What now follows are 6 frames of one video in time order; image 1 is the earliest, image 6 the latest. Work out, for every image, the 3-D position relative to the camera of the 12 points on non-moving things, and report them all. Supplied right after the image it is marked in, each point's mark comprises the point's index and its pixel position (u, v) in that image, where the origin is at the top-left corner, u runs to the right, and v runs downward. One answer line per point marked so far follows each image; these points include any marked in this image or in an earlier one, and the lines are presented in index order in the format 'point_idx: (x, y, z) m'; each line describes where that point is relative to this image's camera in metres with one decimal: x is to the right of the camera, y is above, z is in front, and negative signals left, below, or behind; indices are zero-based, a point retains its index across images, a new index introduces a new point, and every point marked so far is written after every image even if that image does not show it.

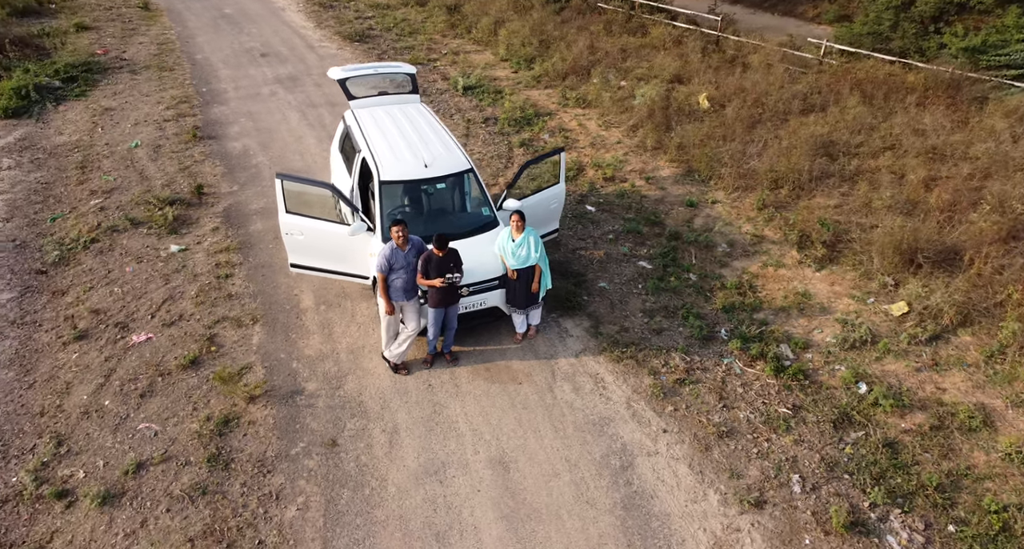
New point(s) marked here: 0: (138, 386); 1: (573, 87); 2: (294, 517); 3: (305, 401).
0: (-3.7, -1.1, +6.7) m
1: (+1.4, +4.4, +15.9) m
2: (-1.7, -1.9, +5.3) m
3: (-2.0, -1.2, +6.5) m
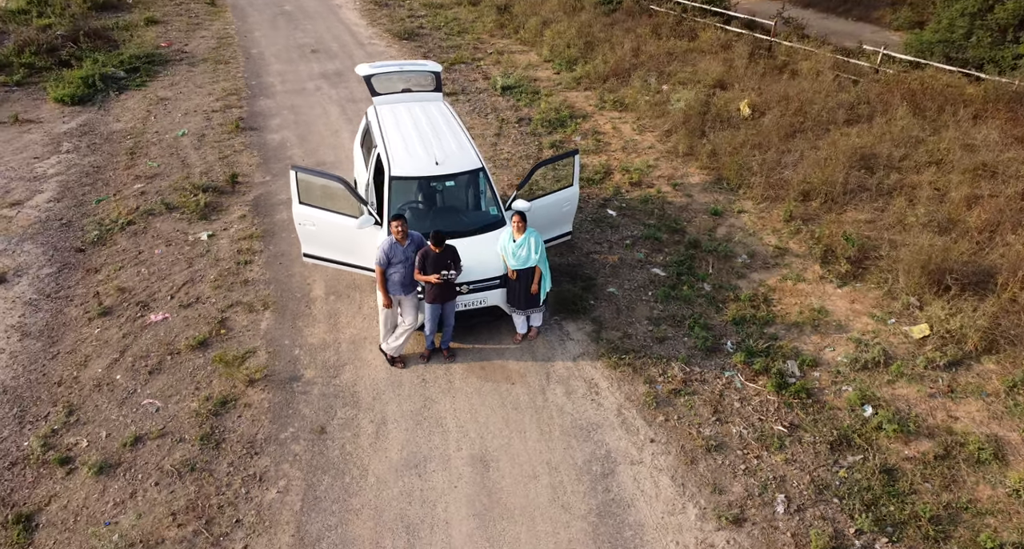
0: (-3.8, -0.9, +7.0) m
1: (+2.4, +4.3, +15.8) m
2: (-2.0, -1.8, +5.5) m
3: (-2.1, -1.1, +6.7) m
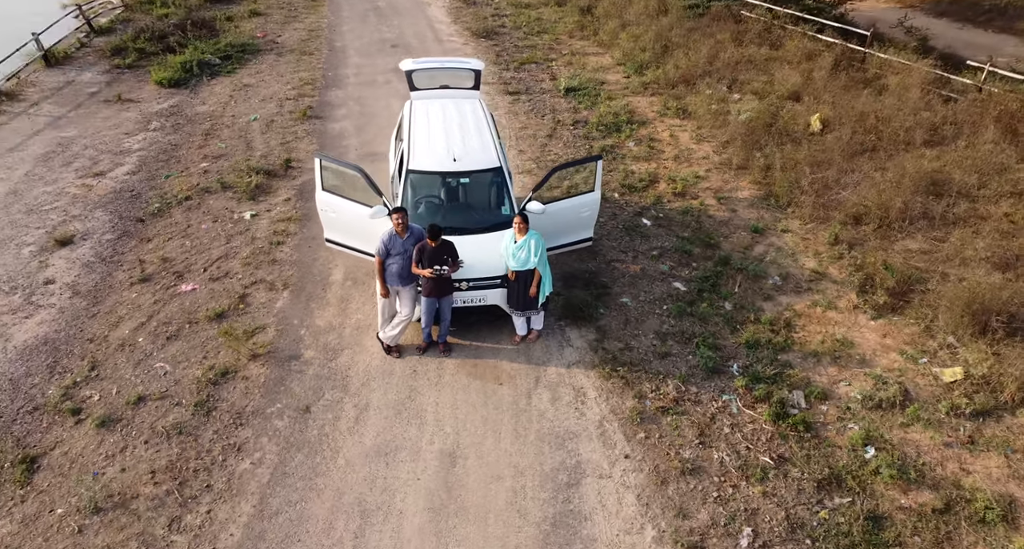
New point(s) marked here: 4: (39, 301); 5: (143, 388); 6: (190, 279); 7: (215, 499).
0: (-3.8, -0.6, +7.5) m
1: (+3.8, +4.1, +15.4) m
2: (-2.3, -1.7, +5.7) m
3: (-2.2, -1.0, +7.0) m
4: (-5.9, -0.3, +8.4) m
5: (-3.7, -1.1, +6.7) m
6: (-4.1, -0.1, +8.5) m
7: (-2.4, -1.8, +5.4) m
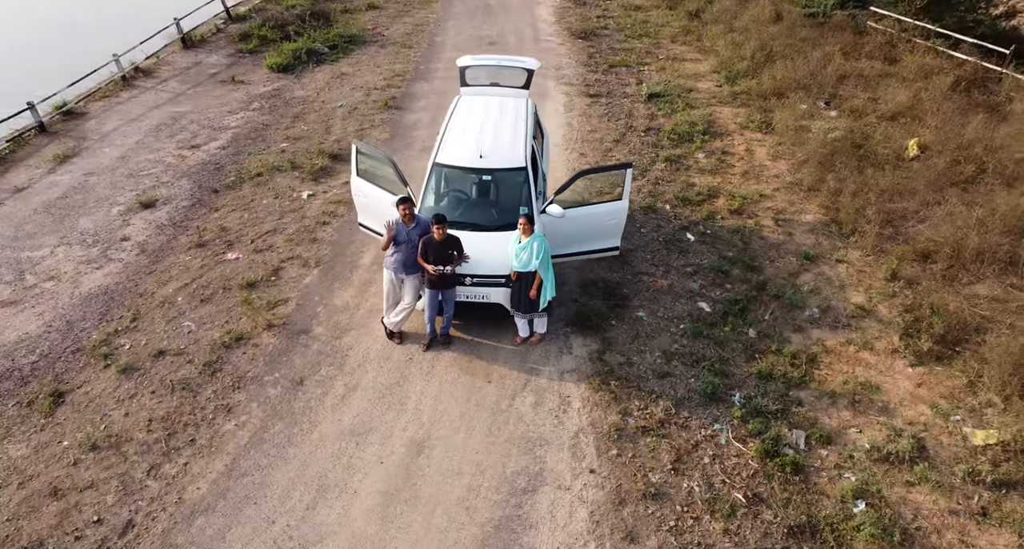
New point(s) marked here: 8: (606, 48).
0: (-3.7, -0.2, +8.1) m
1: (+5.6, +3.6, +14.6) m
2: (-2.6, -1.4, +6.2) m
3: (-2.3, -0.7, +7.4) m
4: (-5.6, +0.3, +9.4) m
5: (-3.7, -0.7, +7.3) m
6: (-3.7, +0.3, +9.1) m
7: (-2.8, -1.6, +5.9) m
8: (+2.8, +6.8, +19.9) m
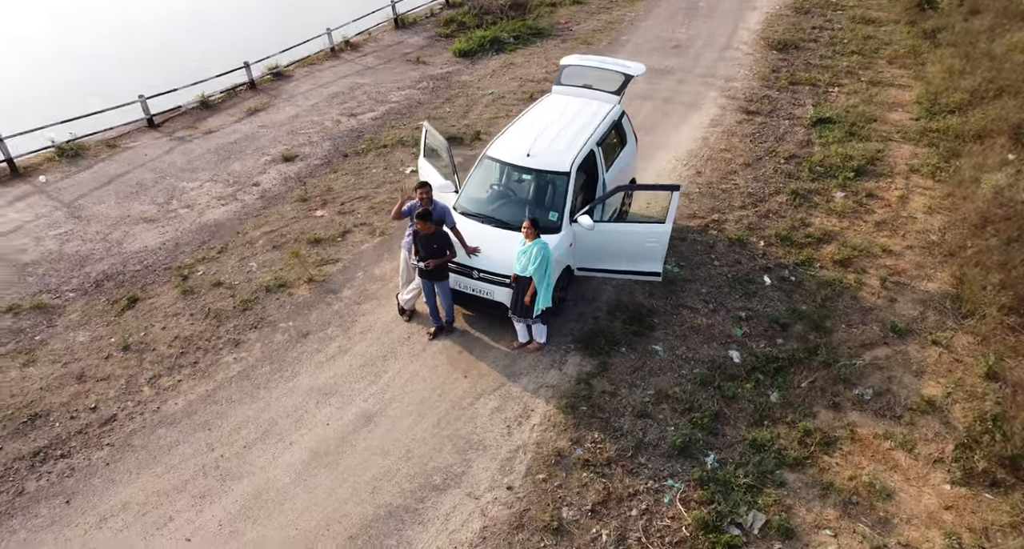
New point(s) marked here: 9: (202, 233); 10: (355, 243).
0: (-3.2, +0.4, +9.2) m
1: (+8.2, +2.2, +12.4) m
2: (-3.0, -0.9, +7.0) m
3: (-2.2, -0.3, +8.0) m
4: (-4.4, +1.3, +10.9) m
5: (-3.6, 0.0, +8.4) m
6: (-2.8, +1.0, +10.1) m
7: (-3.3, -1.0, +6.8) m
8: (+7.8, +5.8, +18.1) m
9: (-4.5, +0.6, +9.7) m
10: (-2.1, +0.4, +9.2) m
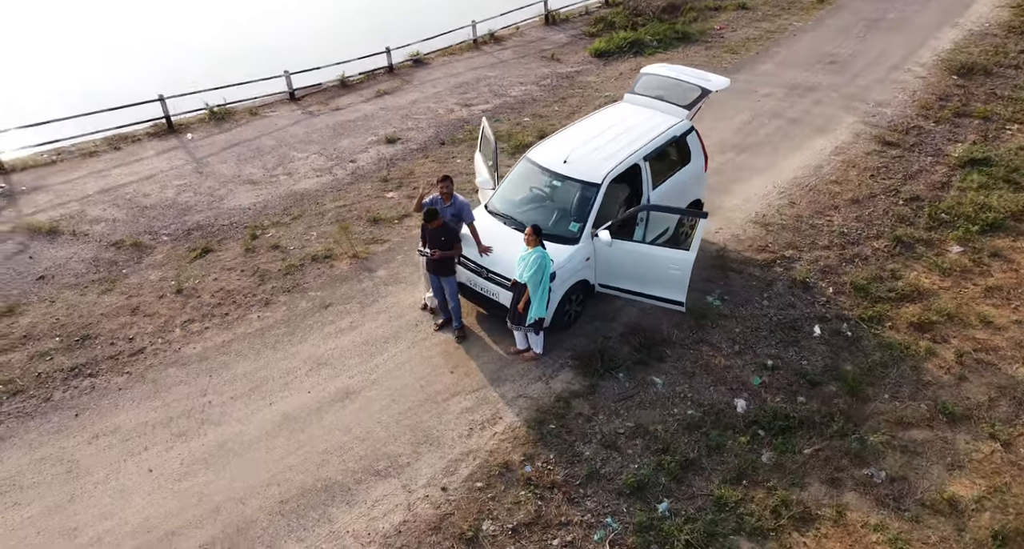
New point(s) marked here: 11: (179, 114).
0: (-2.5, +0.8, +9.9) m
1: (+9.5, +0.8, +10.2) m
2: (-3.0, -0.5, +7.8) m
3: (-1.9, 0.0, +8.5) m
4: (-3.1, +1.8, +11.8) m
5: (-3.1, +0.4, +9.2) m
6: (-1.8, +1.3, +10.7) m
7: (-3.3, -0.5, +7.6) m
8: (+11.0, +4.3, +15.8) m
9: (-3.6, +1.2, +10.7) m
10: (-1.5, +0.7, +9.6) m
11: (-7.0, +3.4, +14.1) m
